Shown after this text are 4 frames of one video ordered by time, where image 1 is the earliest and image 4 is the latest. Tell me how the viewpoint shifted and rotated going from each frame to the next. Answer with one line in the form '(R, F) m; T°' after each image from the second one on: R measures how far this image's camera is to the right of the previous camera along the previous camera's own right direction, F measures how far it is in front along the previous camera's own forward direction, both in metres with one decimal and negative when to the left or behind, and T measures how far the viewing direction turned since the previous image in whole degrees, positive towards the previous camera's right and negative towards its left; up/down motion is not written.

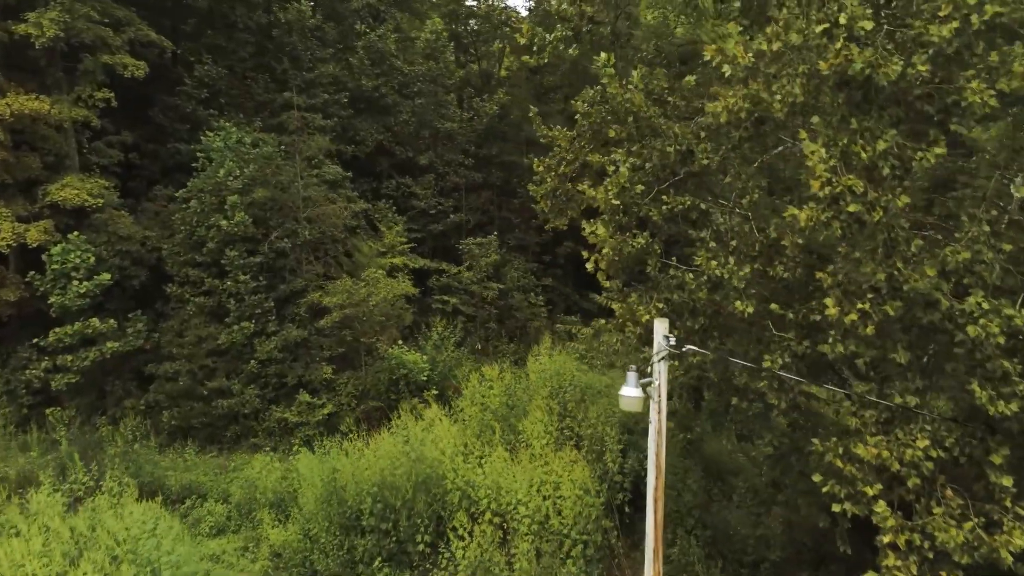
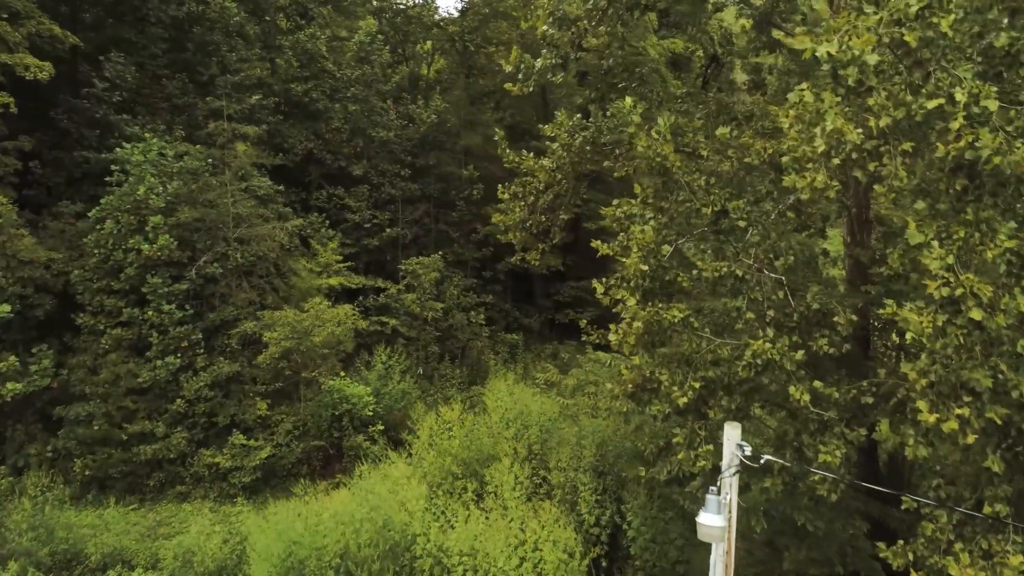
(-0.5, +0.6) m; +7°
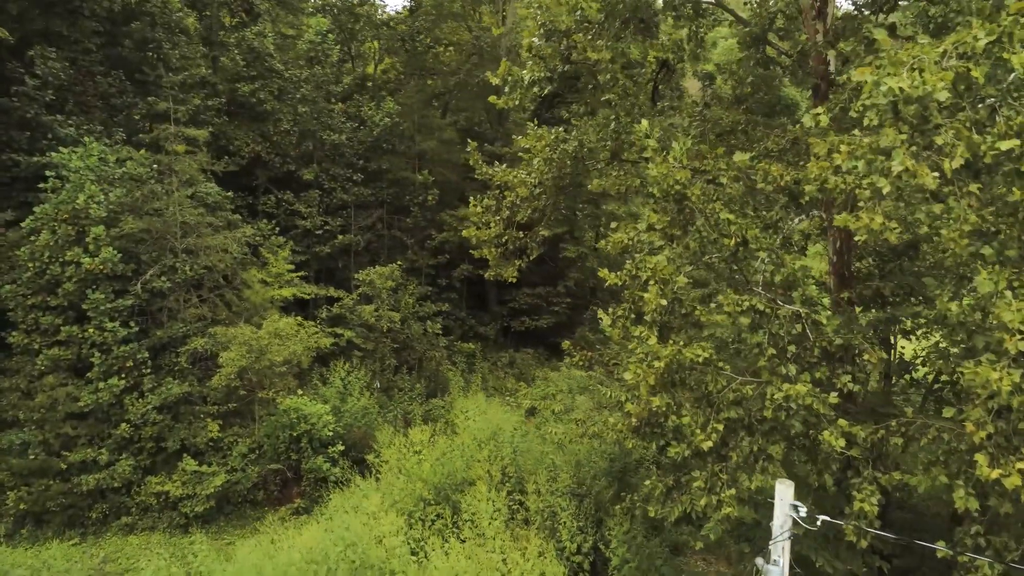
(-0.3, +0.3) m; +5°
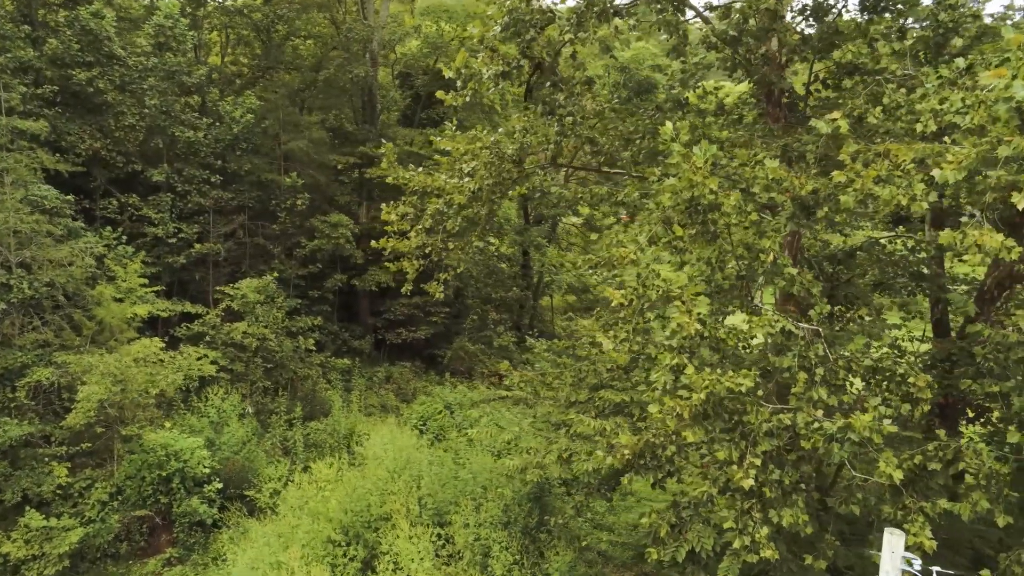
(-0.7, +0.6) m; +12°
